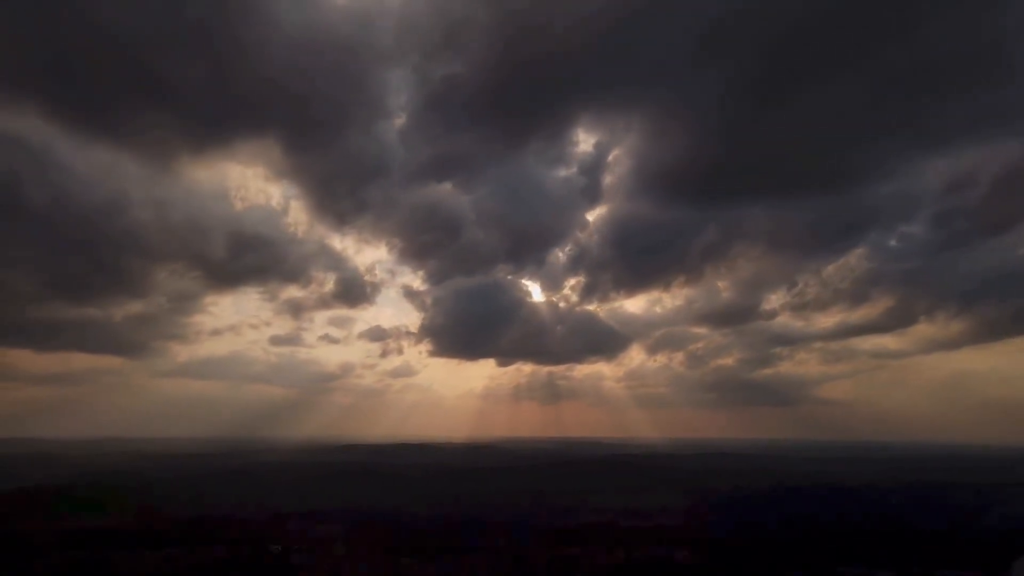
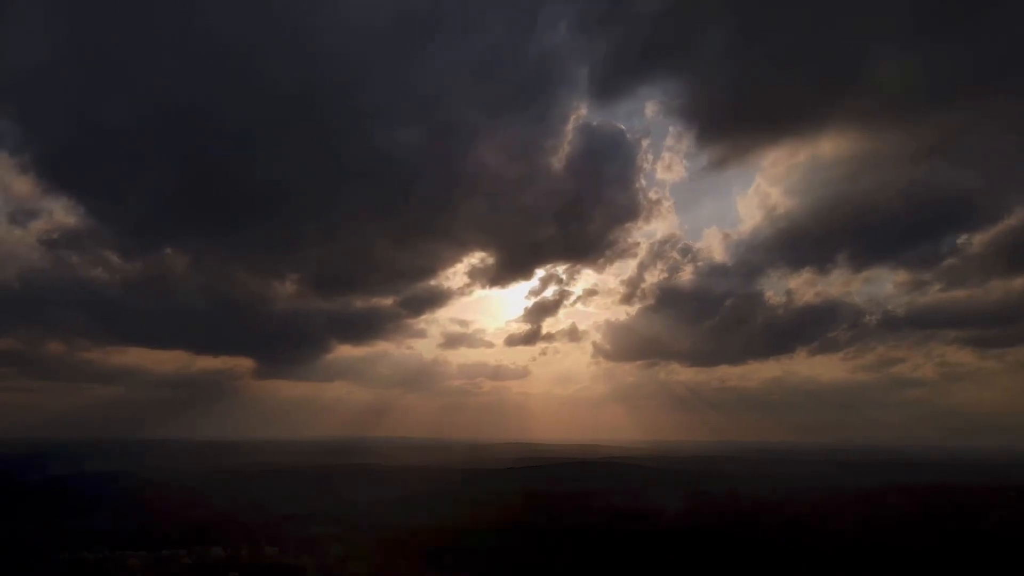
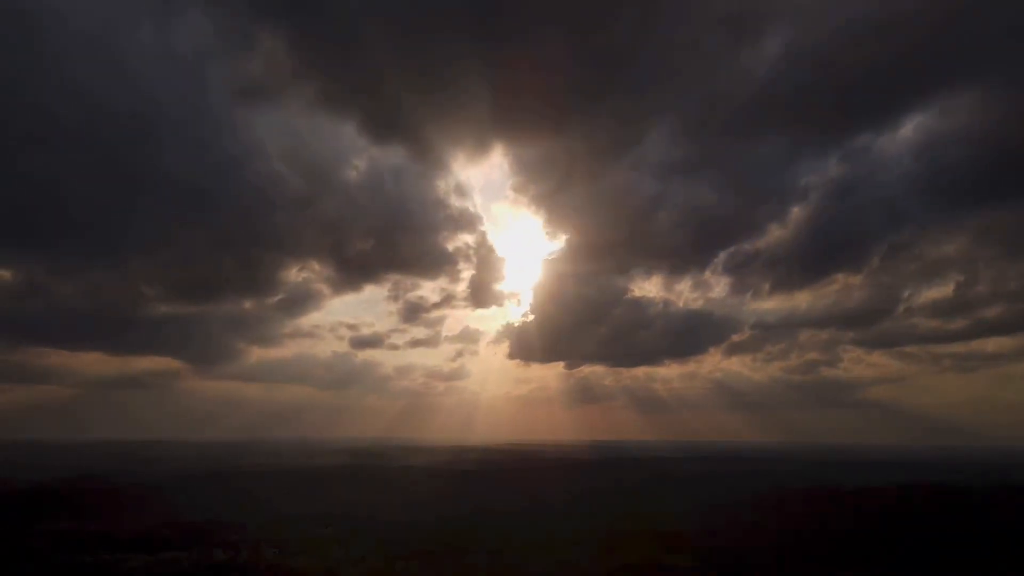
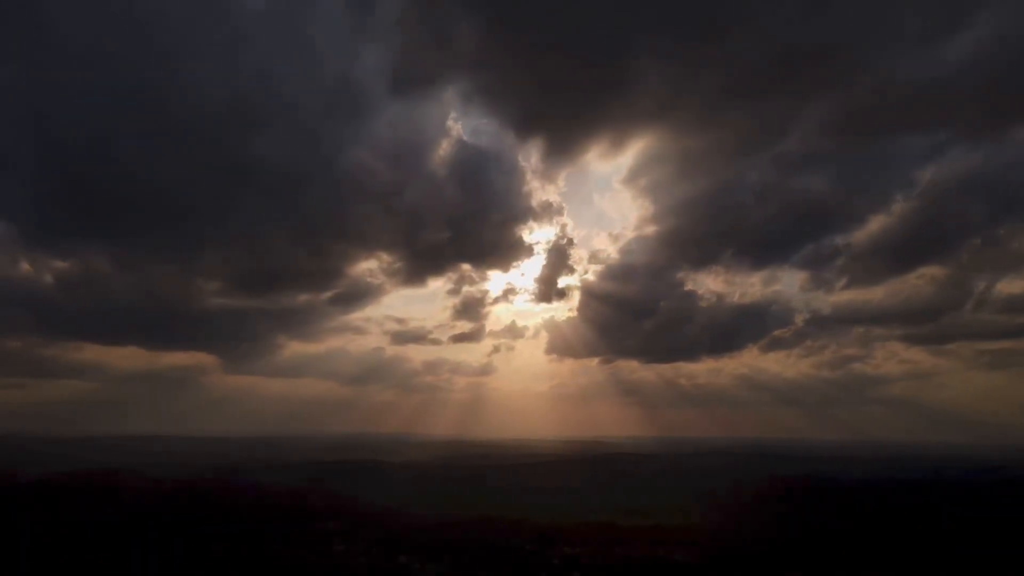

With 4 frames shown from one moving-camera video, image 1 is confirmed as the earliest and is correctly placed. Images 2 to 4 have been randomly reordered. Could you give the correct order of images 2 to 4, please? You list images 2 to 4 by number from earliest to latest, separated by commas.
3, 4, 2
